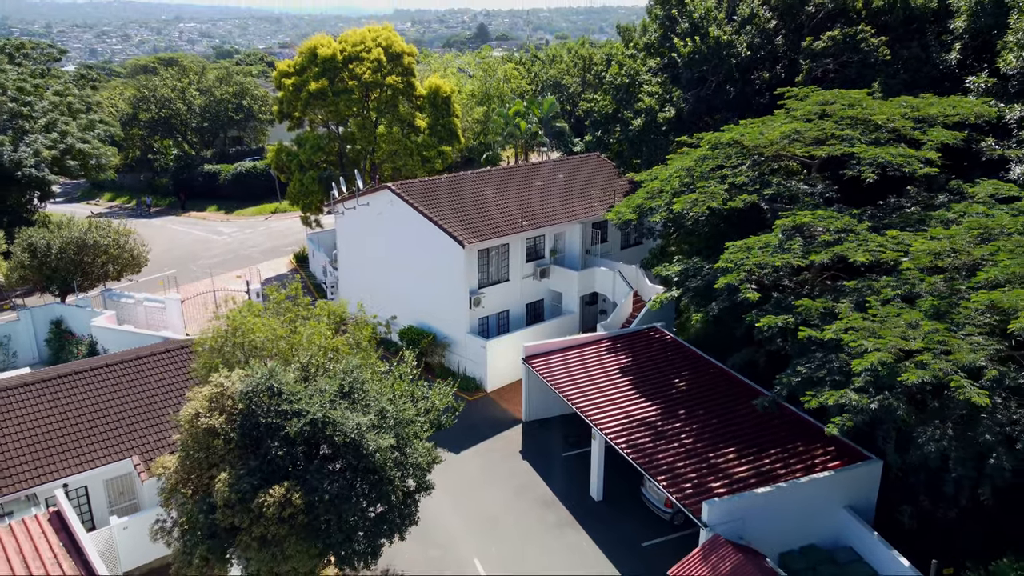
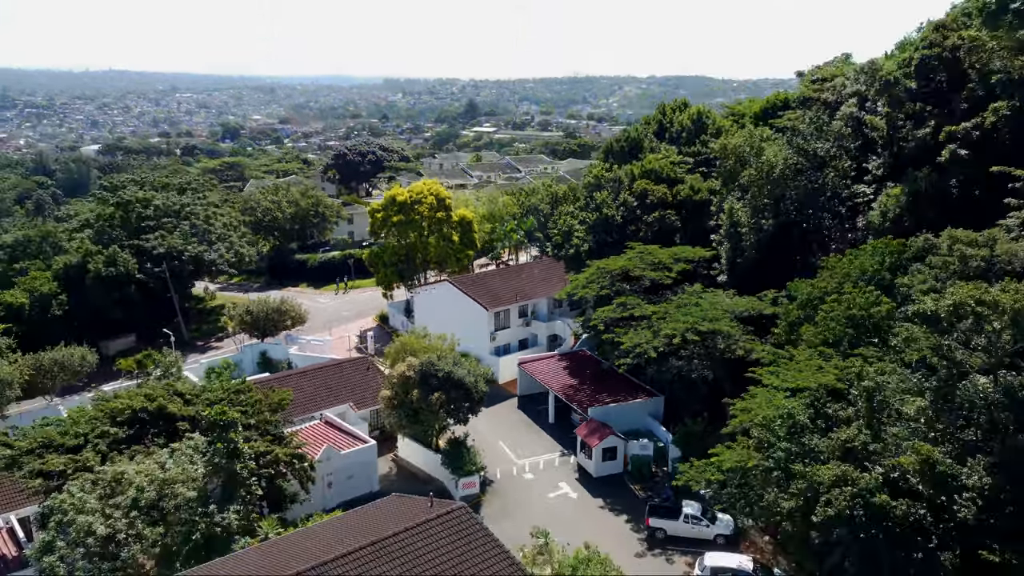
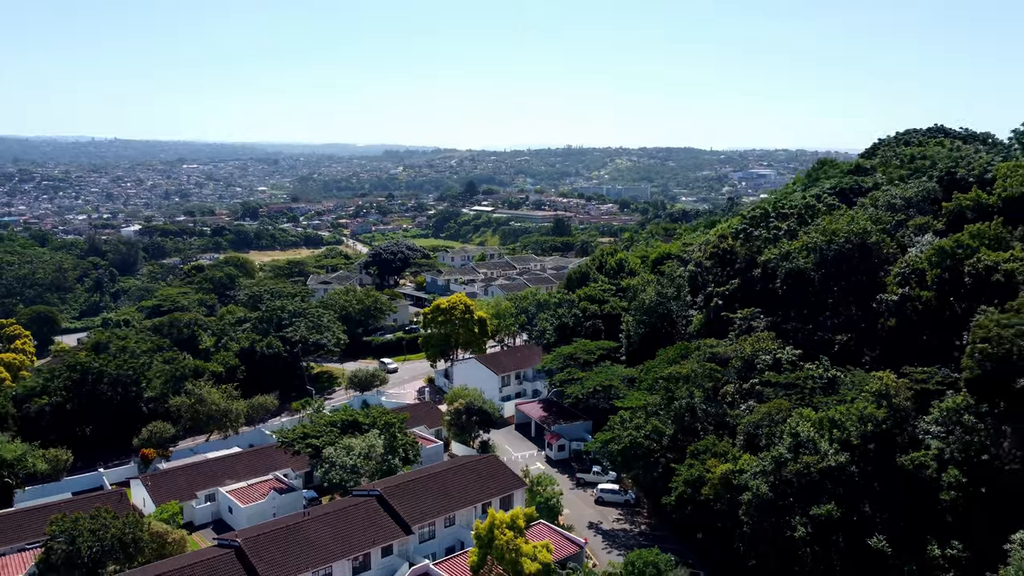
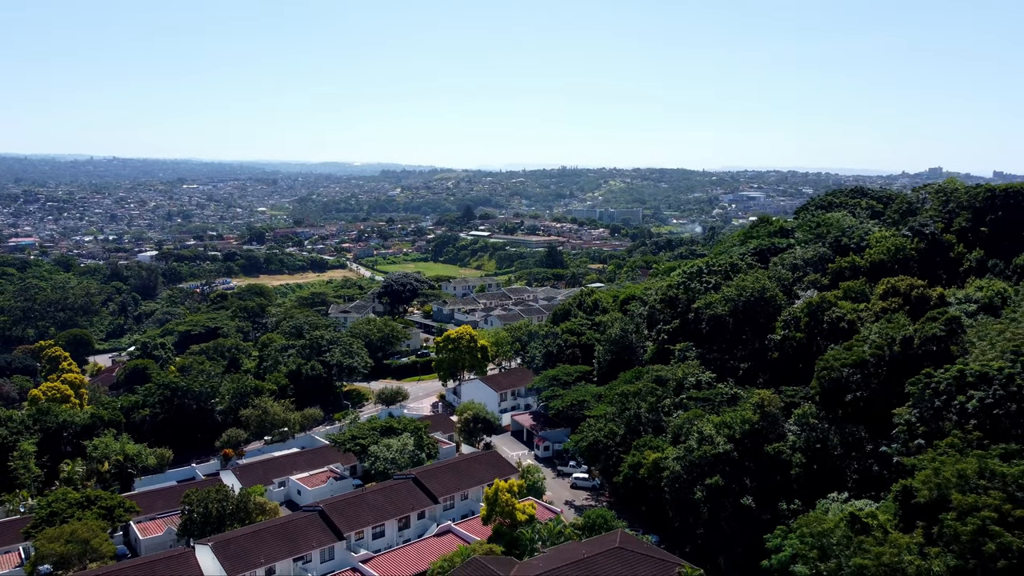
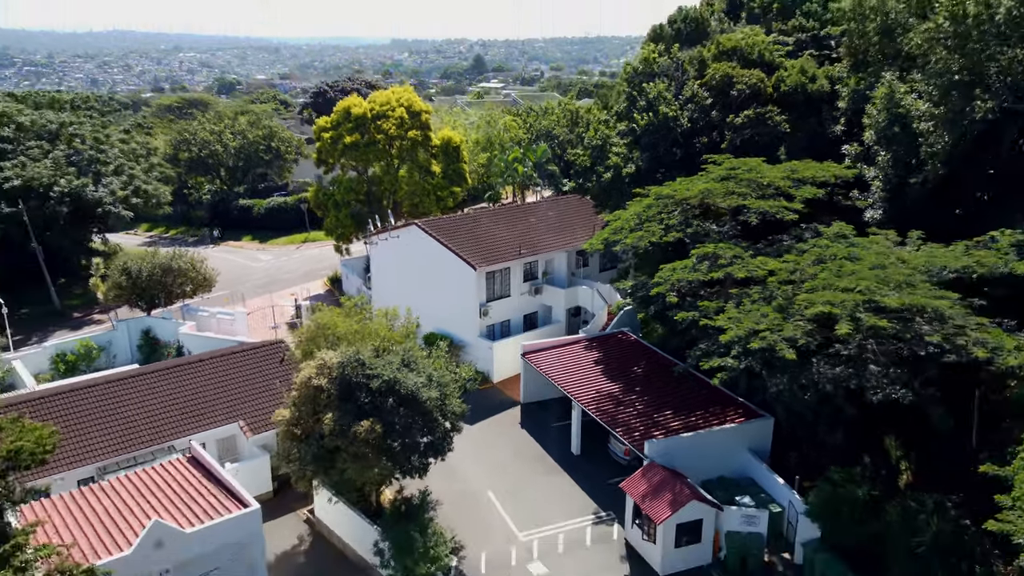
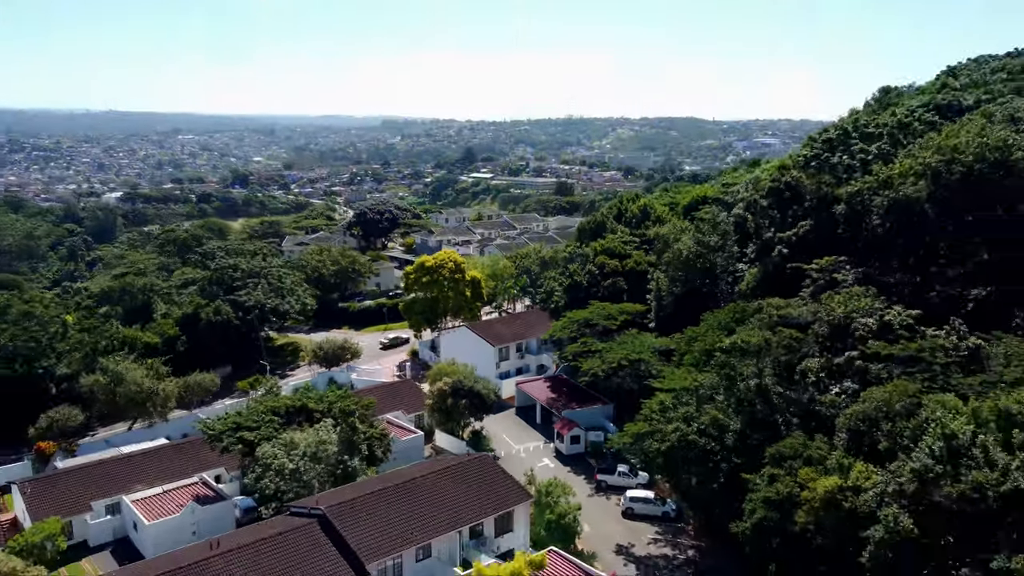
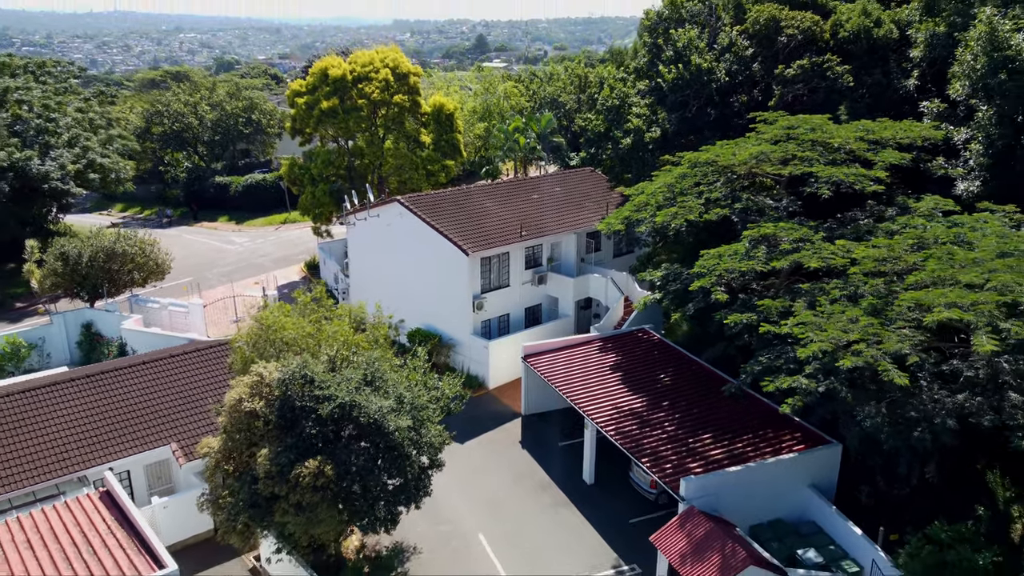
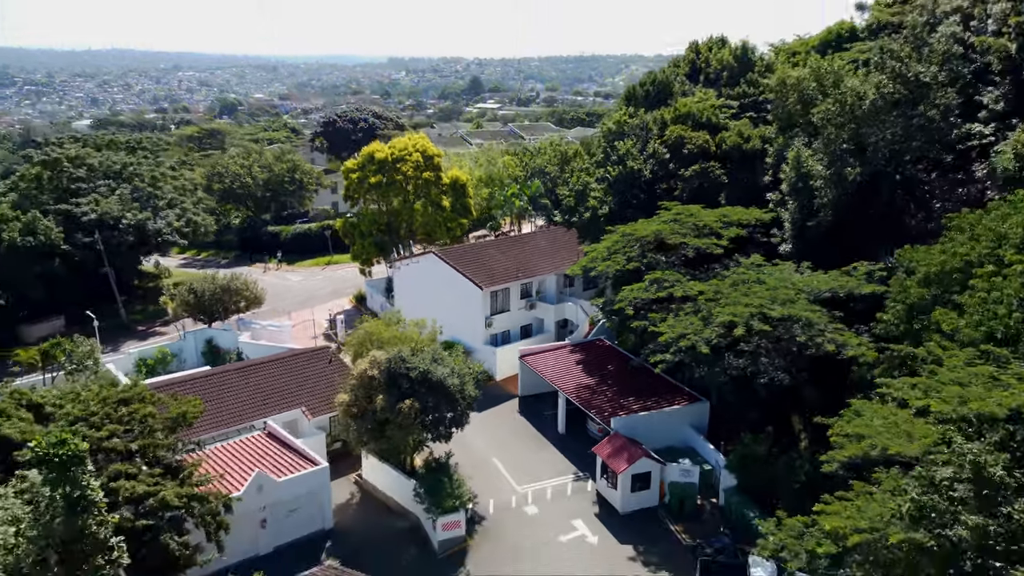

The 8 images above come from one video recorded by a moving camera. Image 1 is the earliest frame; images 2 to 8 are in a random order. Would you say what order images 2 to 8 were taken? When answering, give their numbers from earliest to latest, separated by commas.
7, 5, 8, 2, 6, 3, 4
